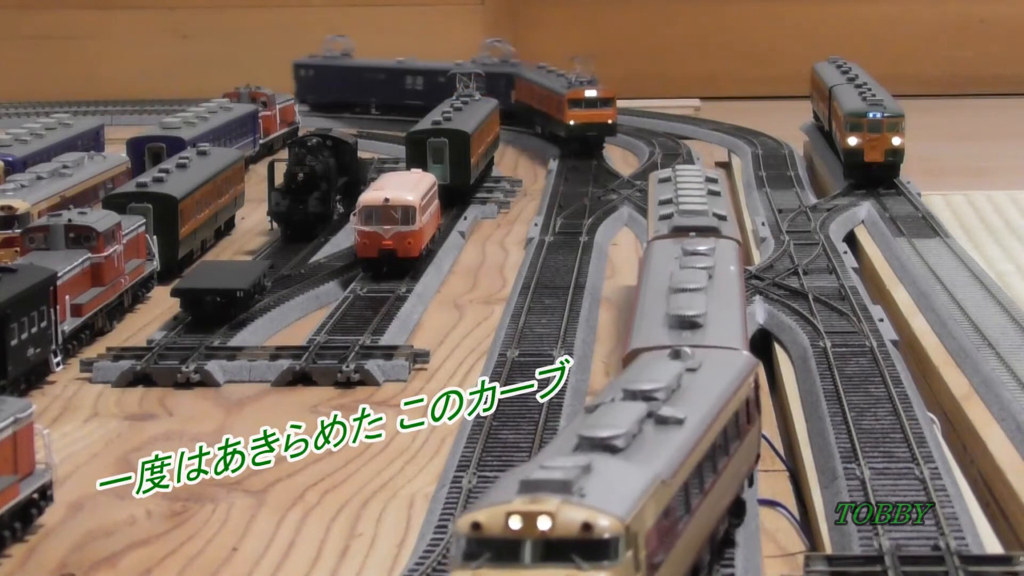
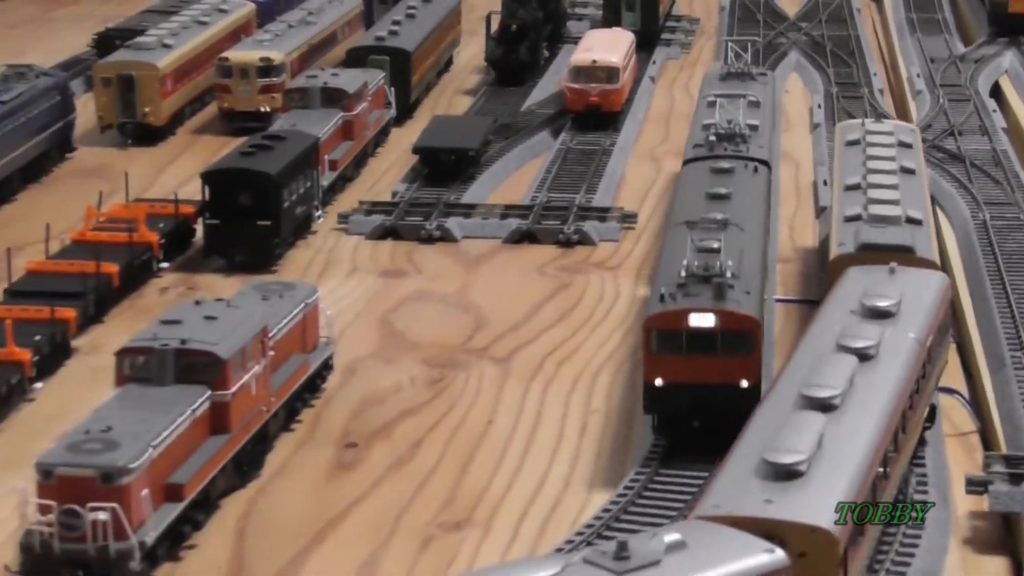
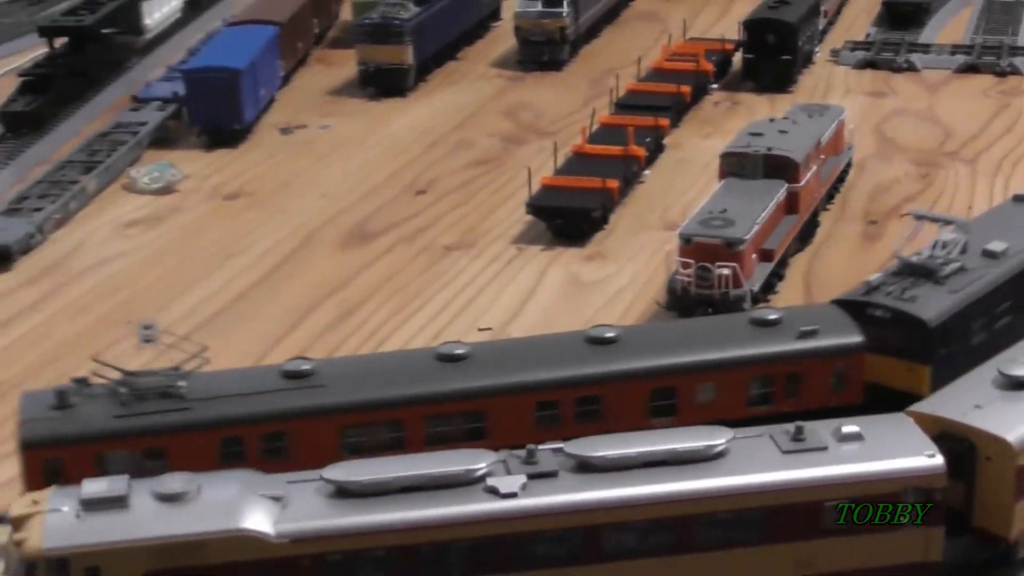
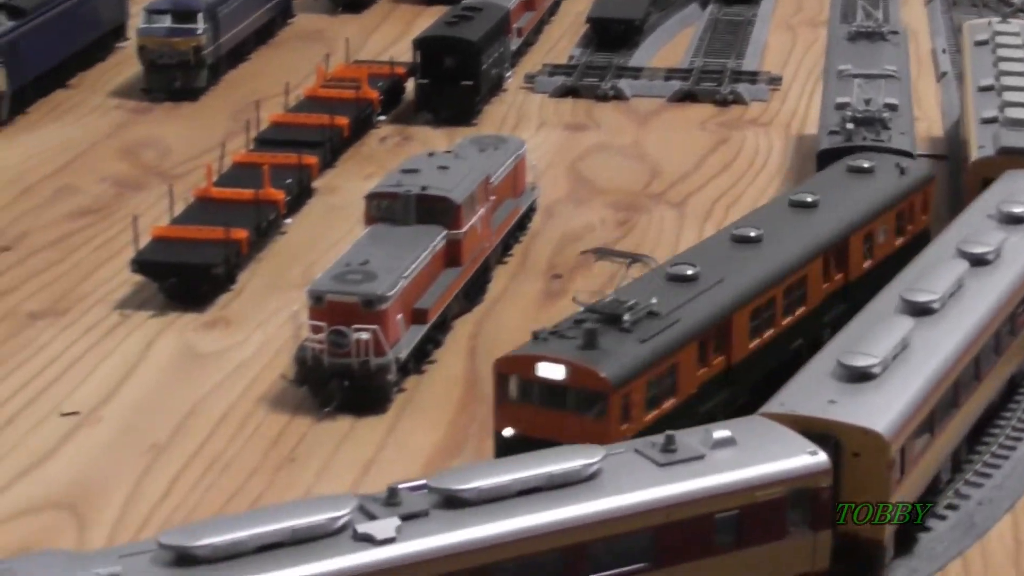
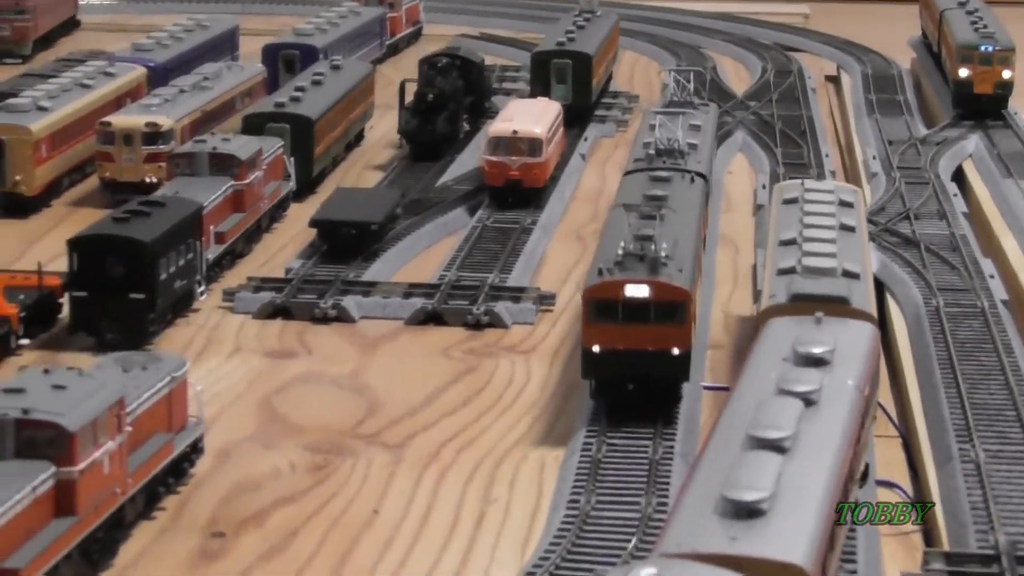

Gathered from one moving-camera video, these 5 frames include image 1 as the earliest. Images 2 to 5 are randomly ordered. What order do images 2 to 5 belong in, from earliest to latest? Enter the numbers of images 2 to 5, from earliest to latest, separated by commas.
5, 2, 4, 3
